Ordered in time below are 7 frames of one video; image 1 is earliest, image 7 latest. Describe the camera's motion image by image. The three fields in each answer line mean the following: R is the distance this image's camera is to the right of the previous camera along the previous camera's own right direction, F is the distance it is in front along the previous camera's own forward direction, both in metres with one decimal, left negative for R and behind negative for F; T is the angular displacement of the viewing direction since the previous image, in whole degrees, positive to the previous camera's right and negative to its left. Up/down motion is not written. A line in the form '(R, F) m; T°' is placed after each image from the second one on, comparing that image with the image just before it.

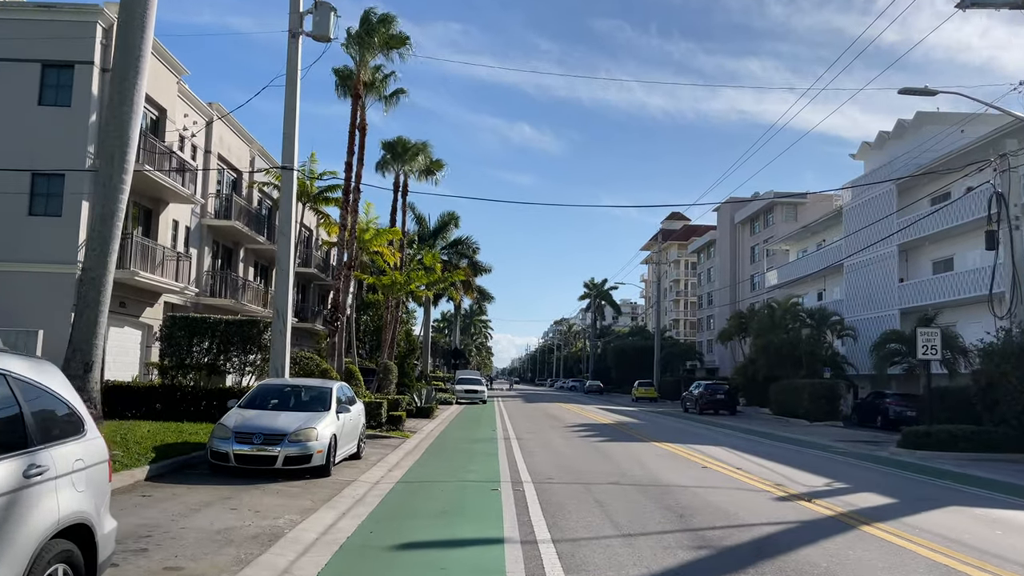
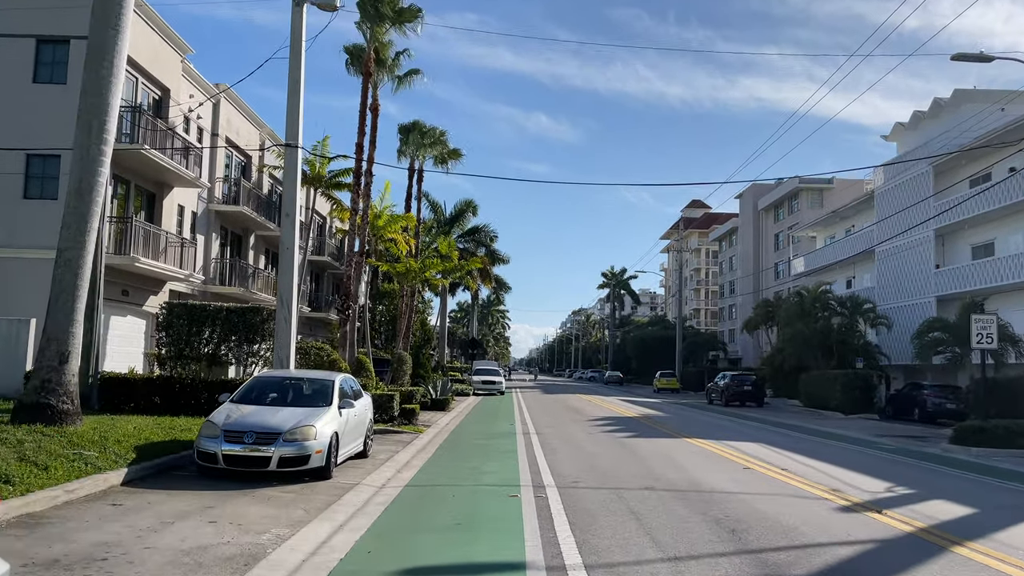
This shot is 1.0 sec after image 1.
(0.0, +1.2) m; -1°
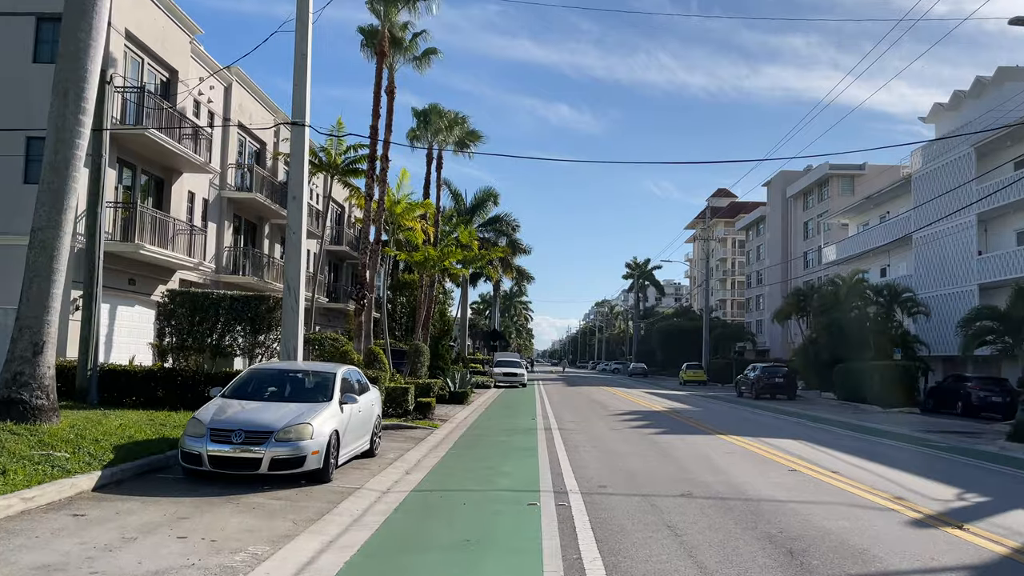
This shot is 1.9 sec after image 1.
(0.0, +1.1) m; -2°
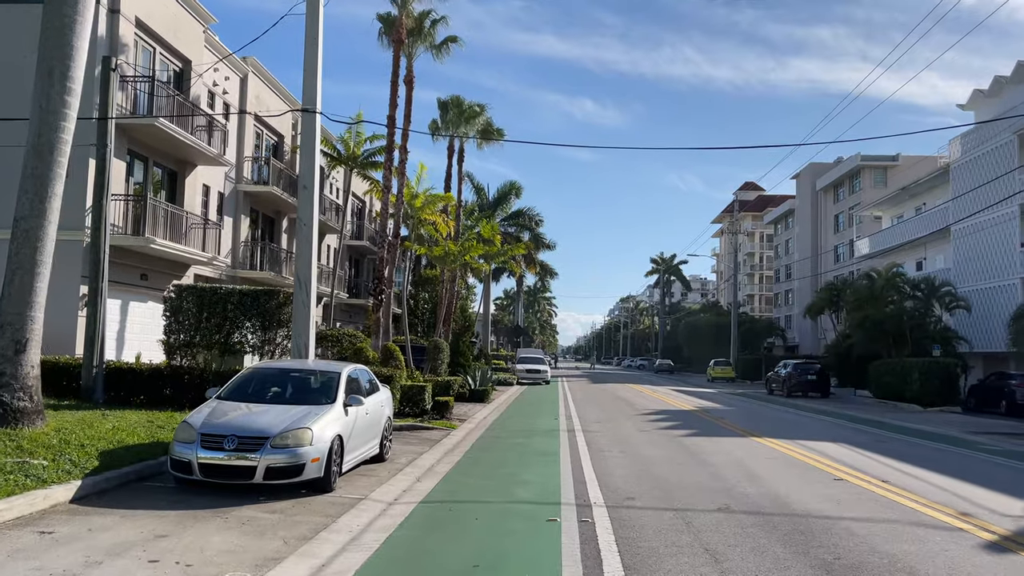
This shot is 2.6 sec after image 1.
(+0.1, +0.8) m; -2°
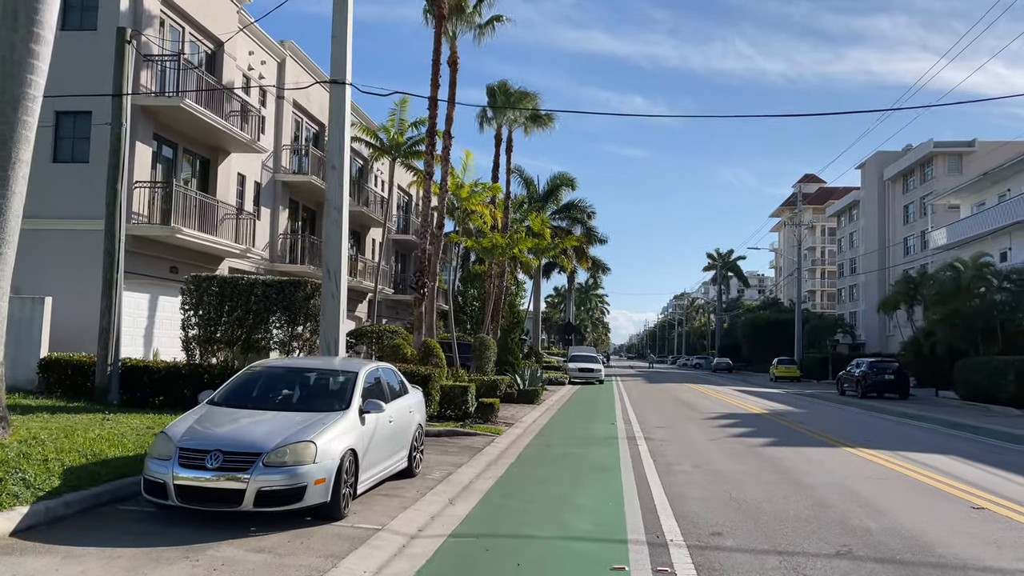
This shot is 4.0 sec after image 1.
(0.0, +1.7) m; -4°
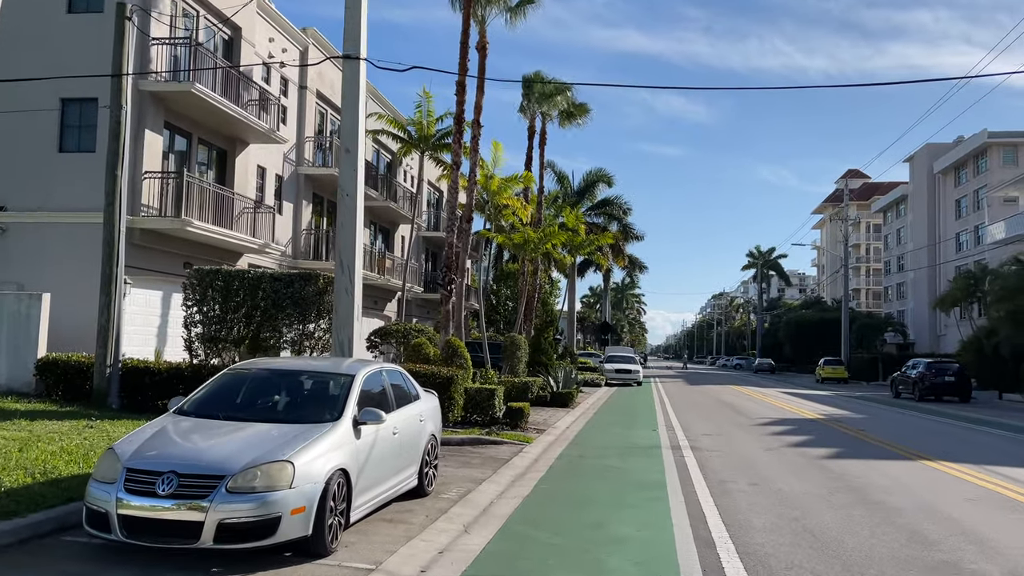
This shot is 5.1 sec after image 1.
(+0.1, +1.3) m; -2°
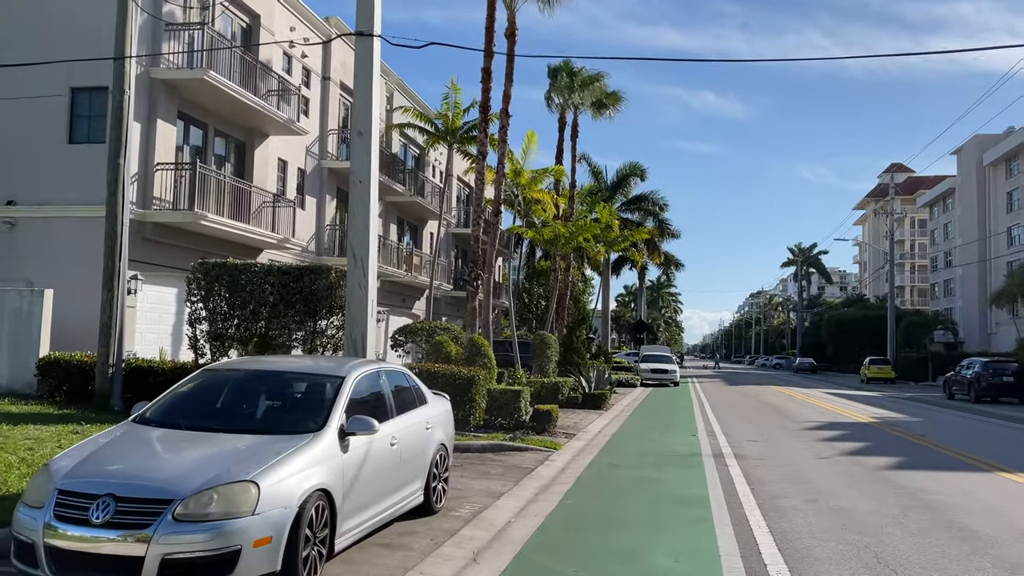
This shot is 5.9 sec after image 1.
(+0.1, +1.0) m; -2°
